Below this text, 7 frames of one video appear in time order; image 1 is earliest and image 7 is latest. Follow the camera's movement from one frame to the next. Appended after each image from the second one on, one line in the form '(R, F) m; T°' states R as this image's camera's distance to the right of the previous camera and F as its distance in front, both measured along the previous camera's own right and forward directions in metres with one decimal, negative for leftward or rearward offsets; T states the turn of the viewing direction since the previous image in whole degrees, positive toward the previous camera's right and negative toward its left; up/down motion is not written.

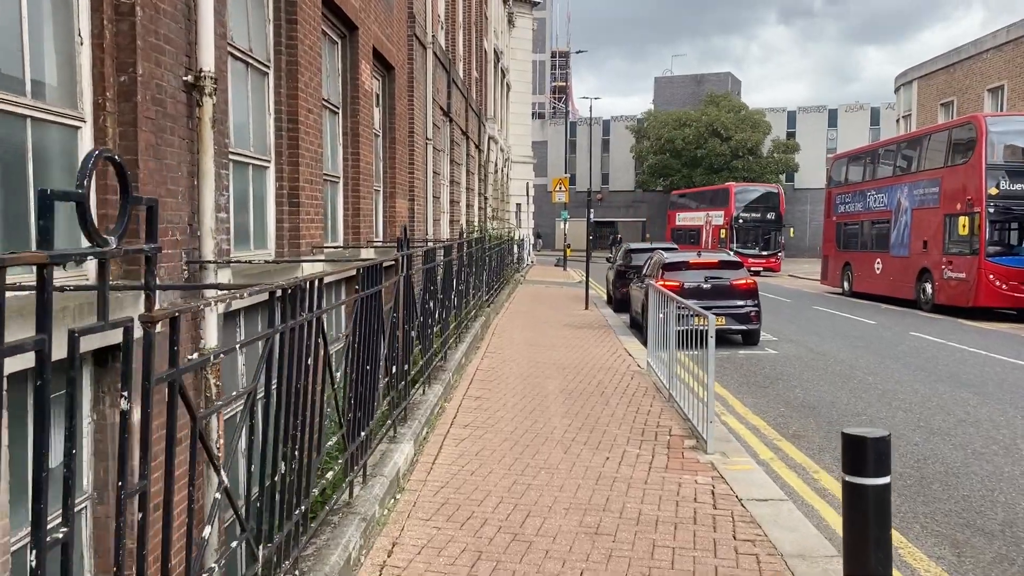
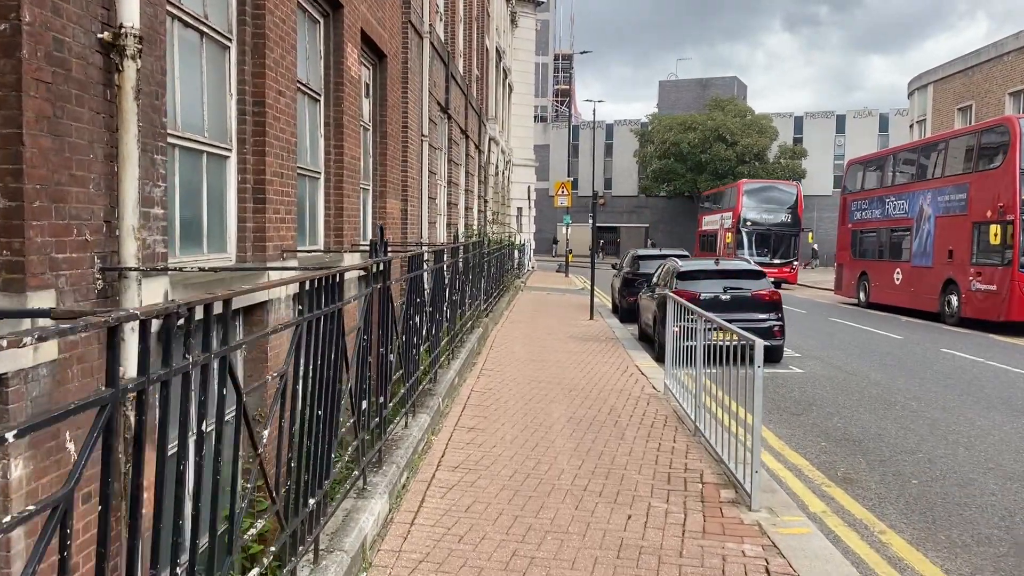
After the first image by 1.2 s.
(0.0, +1.0) m; 0°
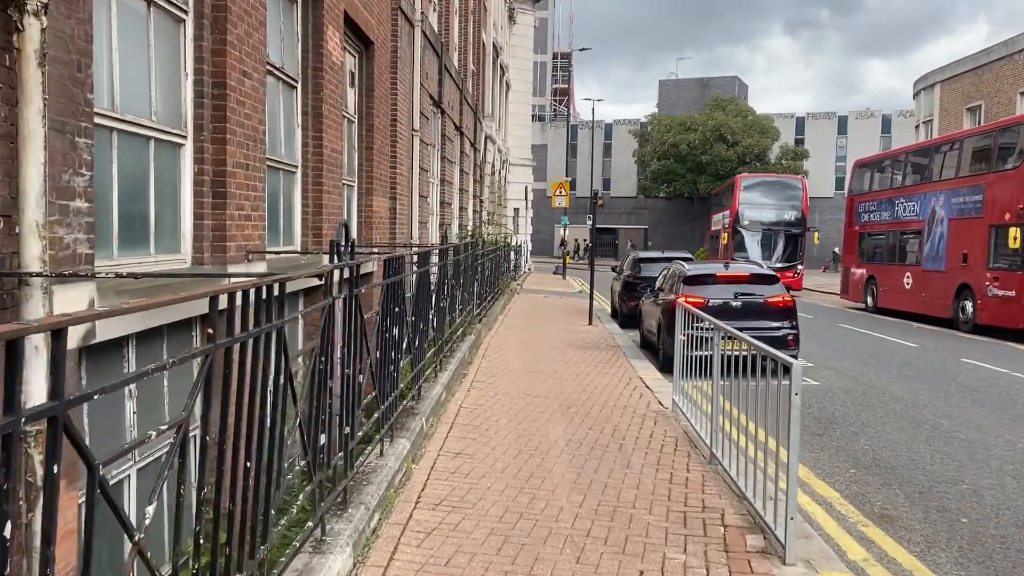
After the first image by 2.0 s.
(0.0, +0.7) m; 0°
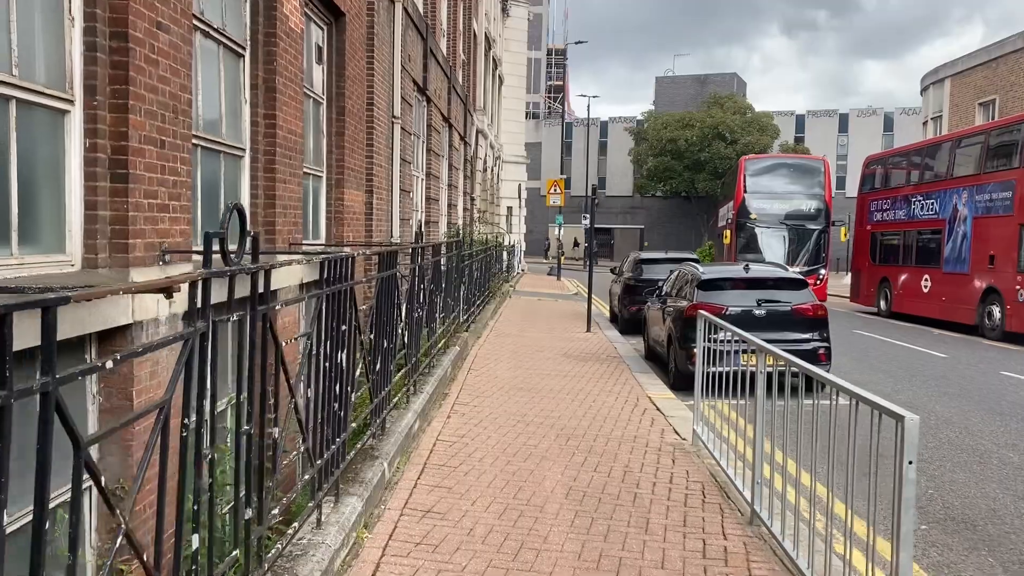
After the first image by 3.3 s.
(0.0, +1.2) m; 0°
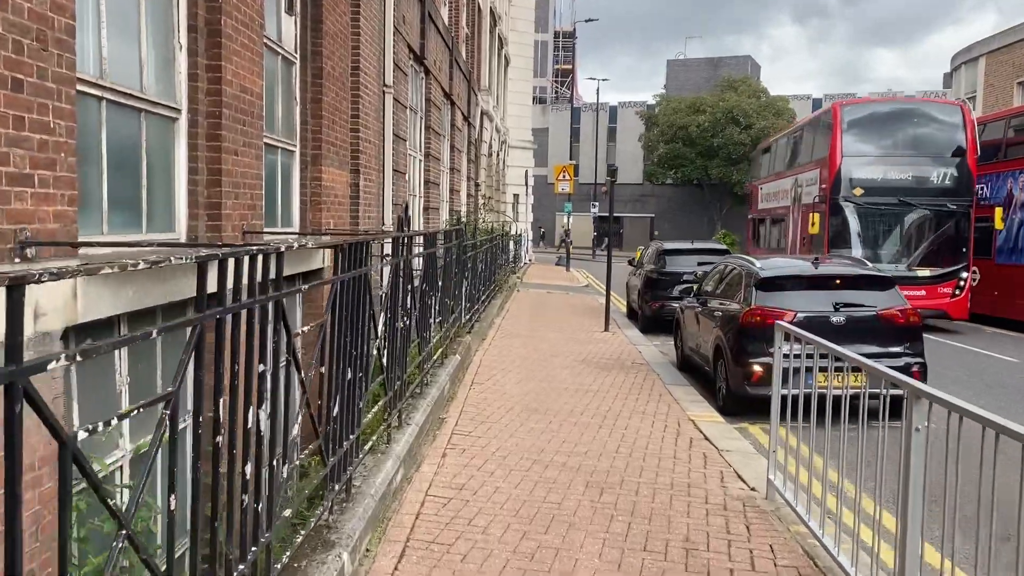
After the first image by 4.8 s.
(-0.1, +1.5) m; 0°
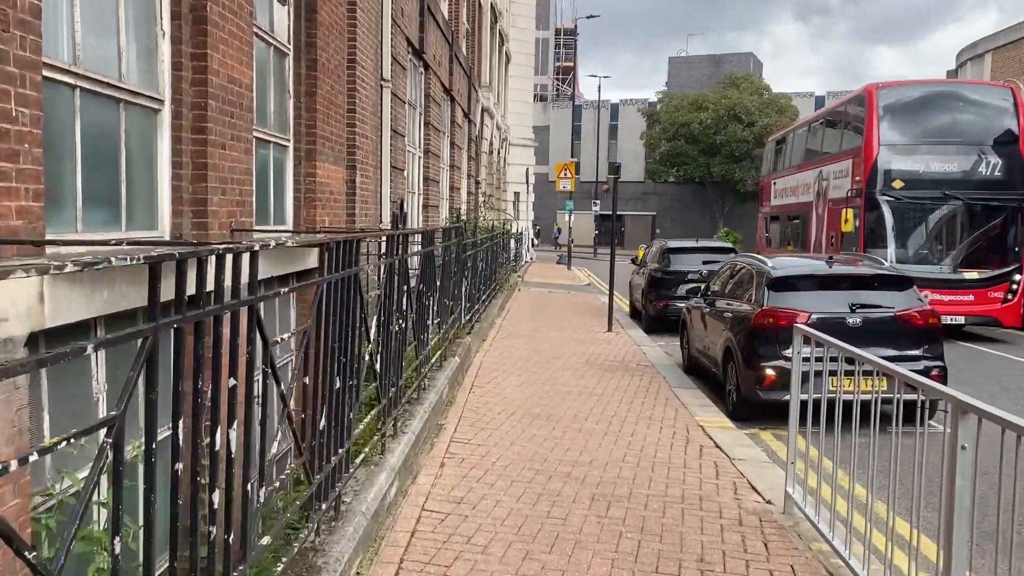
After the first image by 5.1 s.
(0.0, +0.3) m; 0°
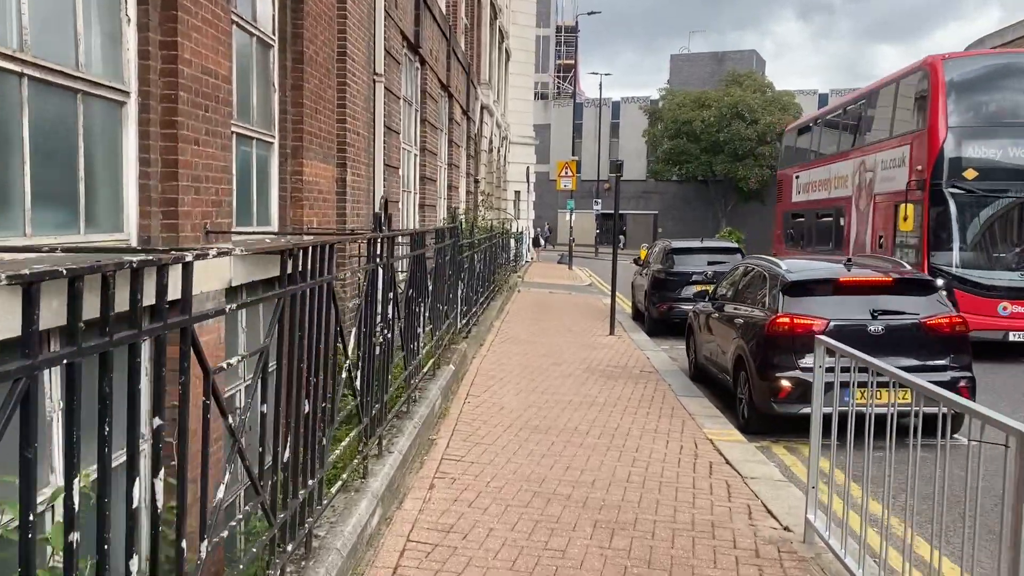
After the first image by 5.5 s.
(0.0, +0.4) m; 0°
